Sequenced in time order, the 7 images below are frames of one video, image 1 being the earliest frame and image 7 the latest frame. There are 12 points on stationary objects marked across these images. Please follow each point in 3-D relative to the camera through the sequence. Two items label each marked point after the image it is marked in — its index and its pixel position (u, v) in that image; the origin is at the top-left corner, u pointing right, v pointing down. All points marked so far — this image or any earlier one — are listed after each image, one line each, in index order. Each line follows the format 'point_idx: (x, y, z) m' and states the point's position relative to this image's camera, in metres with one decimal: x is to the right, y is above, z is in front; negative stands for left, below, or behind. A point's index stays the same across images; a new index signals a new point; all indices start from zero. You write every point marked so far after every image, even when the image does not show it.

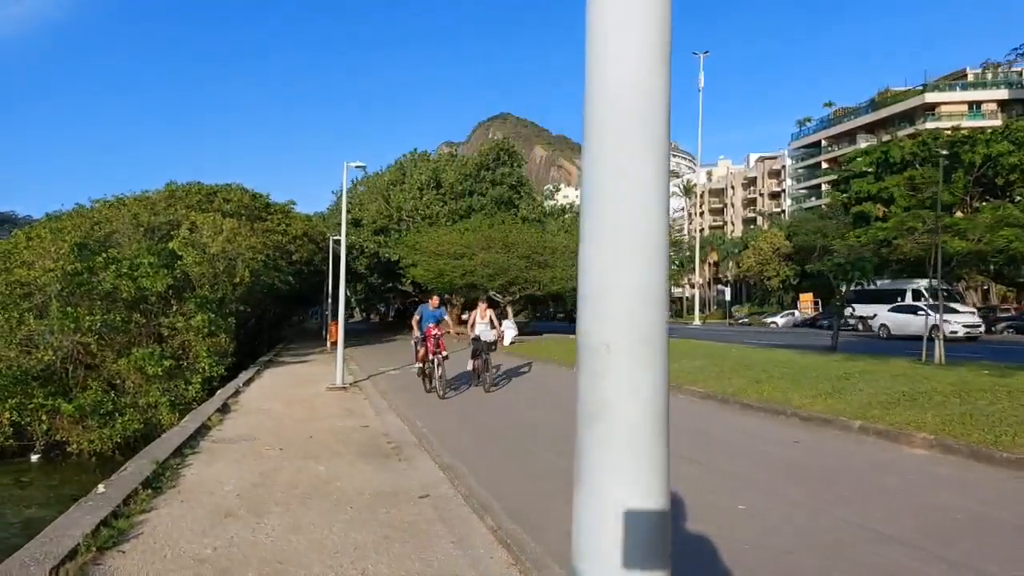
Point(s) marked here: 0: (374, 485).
0: (-1.3, -1.9, +8.4) m
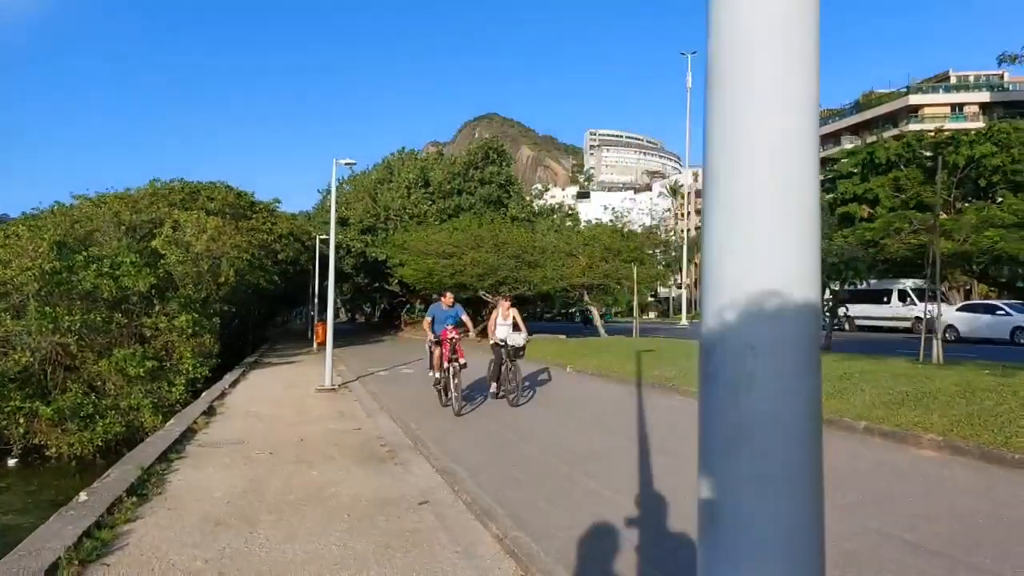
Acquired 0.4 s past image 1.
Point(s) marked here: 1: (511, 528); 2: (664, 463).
0: (-1.3, -1.9, +8.1) m
1: (-0.1, -1.9, +7.0) m
2: (+1.7, -2.0, +10.0) m
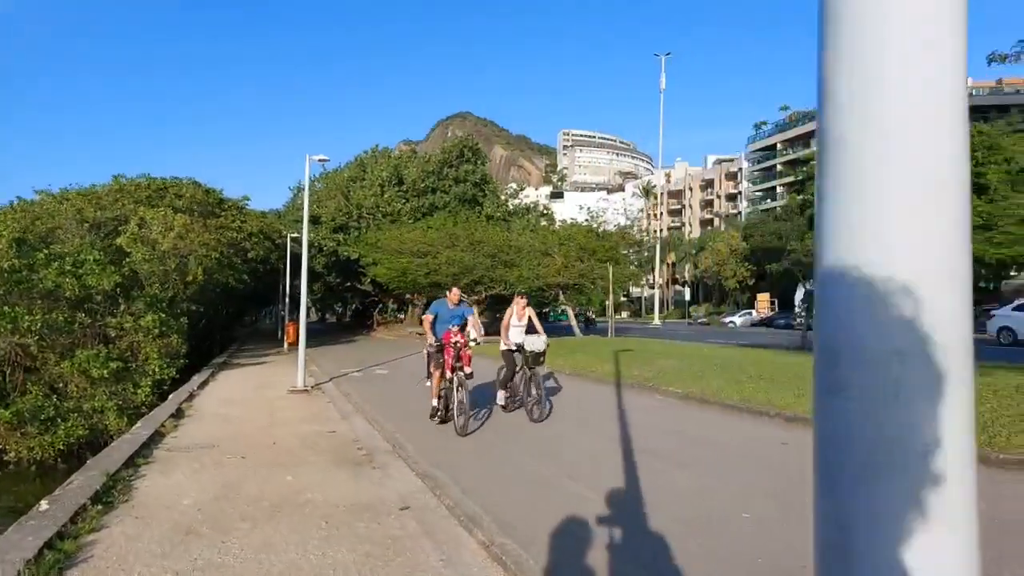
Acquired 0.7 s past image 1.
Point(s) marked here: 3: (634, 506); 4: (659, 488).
0: (-1.4, -1.8, +7.8) m
1: (-0.2, -1.9, +6.7) m
2: (+1.5, -1.9, +9.8) m
3: (+1.1, -2.0, +8.0) m
4: (+1.4, -2.0, +8.7) m
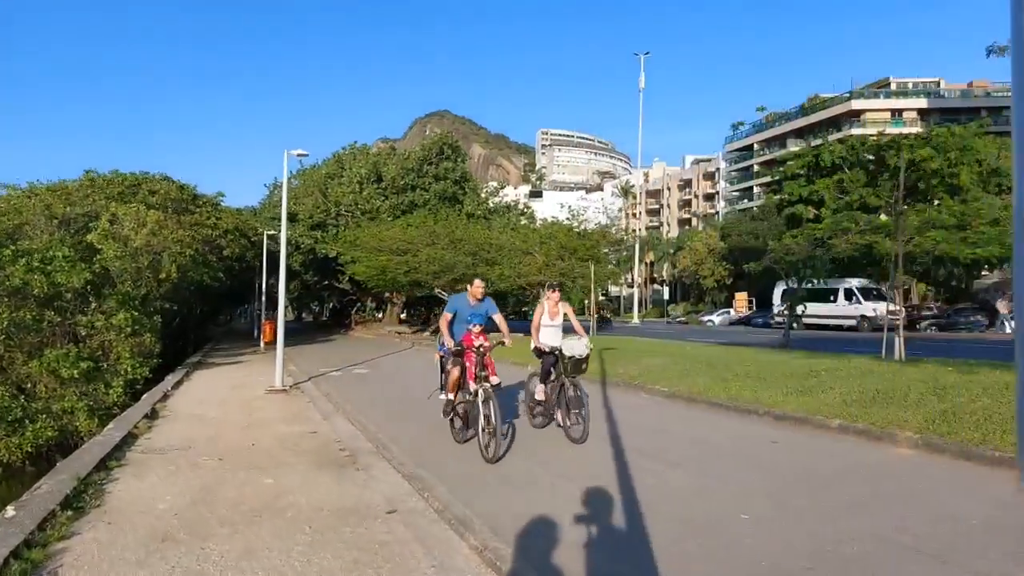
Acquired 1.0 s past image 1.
0: (-1.5, -1.8, +7.5) m
1: (-0.3, -1.8, +6.4) m
2: (+1.4, -1.9, +9.6) m
3: (+1.0, -1.9, +7.7) m
4: (+1.3, -1.9, +8.4) m
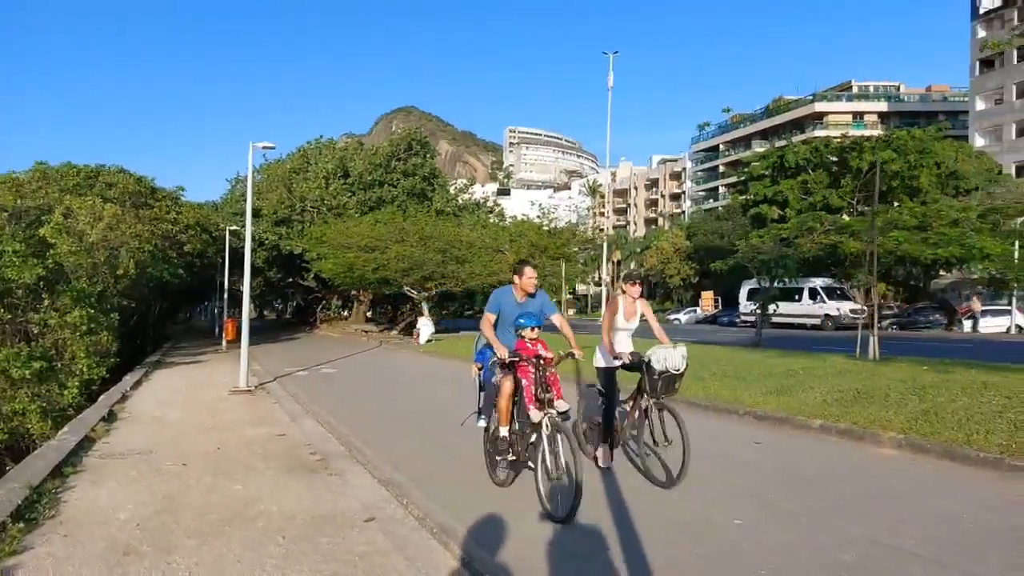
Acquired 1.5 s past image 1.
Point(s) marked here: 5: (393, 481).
0: (-1.6, -1.8, +7.1) m
1: (-0.3, -1.8, +6.1) m
2: (+1.2, -1.9, +9.3) m
3: (+0.8, -1.9, +7.4) m
4: (+1.1, -1.9, +8.1) m
5: (-1.1, -1.8, +8.2) m
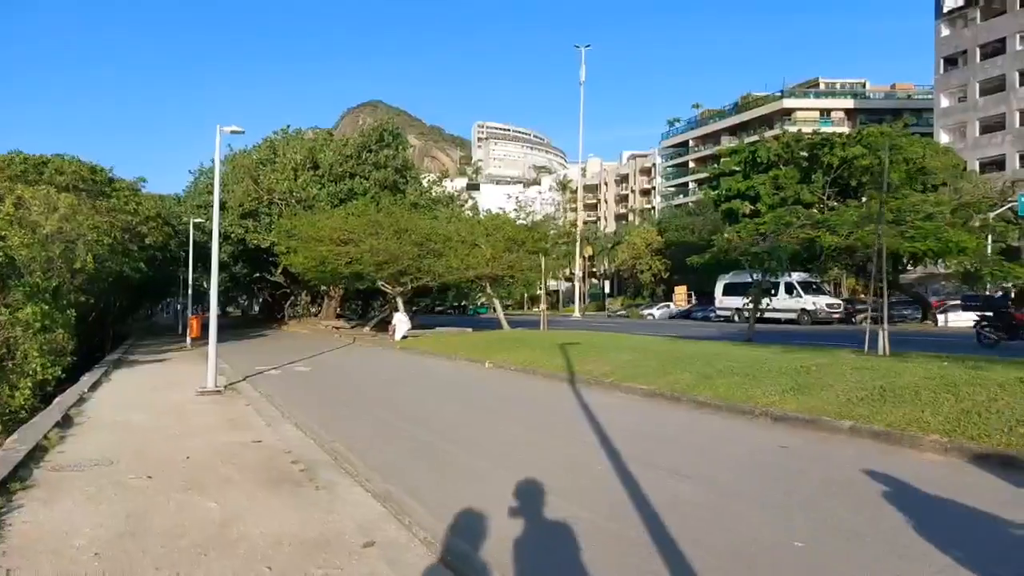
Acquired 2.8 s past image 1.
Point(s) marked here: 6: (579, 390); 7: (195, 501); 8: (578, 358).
0: (-1.5, -1.7, +6.1) m
1: (-0.2, -1.7, +5.2) m
2: (+1.2, -1.8, +8.5) m
3: (+1.0, -1.8, +6.6) m
4: (+1.2, -1.8, +7.3) m
5: (-1.0, -1.7, +7.2) m
6: (+1.0, -1.6, +13.8) m
7: (-2.5, -1.6, +6.9) m
8: (+1.2, -1.3, +16.2) m
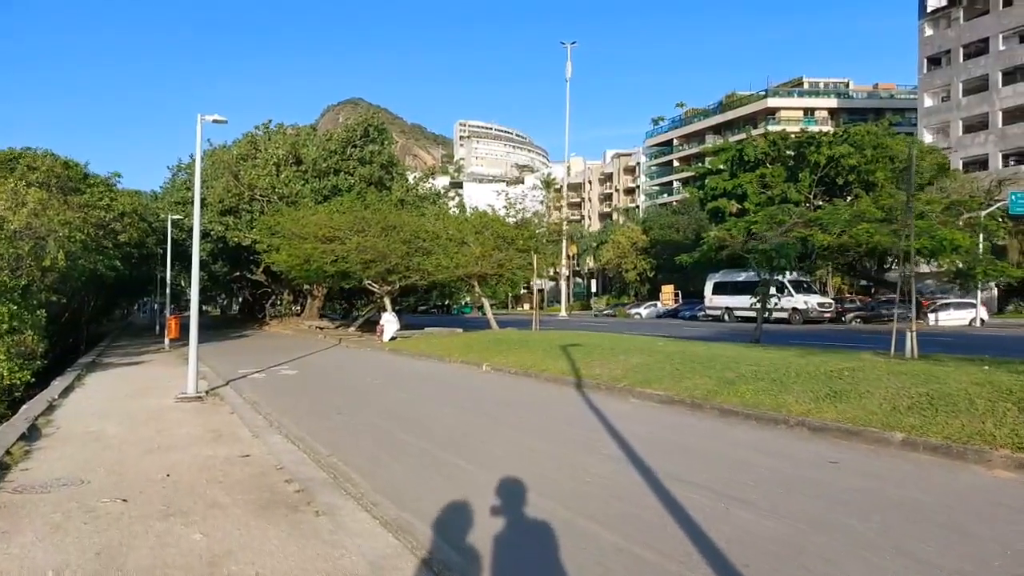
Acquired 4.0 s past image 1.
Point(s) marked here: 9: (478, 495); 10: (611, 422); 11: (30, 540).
0: (-1.3, -1.7, +5.2) m
1: (+0.1, -1.7, +4.3) m
2: (+1.4, -1.8, +7.6) m
3: (+1.2, -1.8, +5.7) m
4: (+1.4, -1.8, +6.5) m
5: (-0.8, -1.7, +6.3) m
6: (+1.0, -1.5, +12.9) m
7: (-2.2, -1.6, +5.9) m
8: (+1.2, -1.3, +15.3) m
9: (-0.2, -1.8, +7.3) m
10: (+1.2, -1.7, +10.9) m
11: (-3.1, -1.6, +5.7) m
